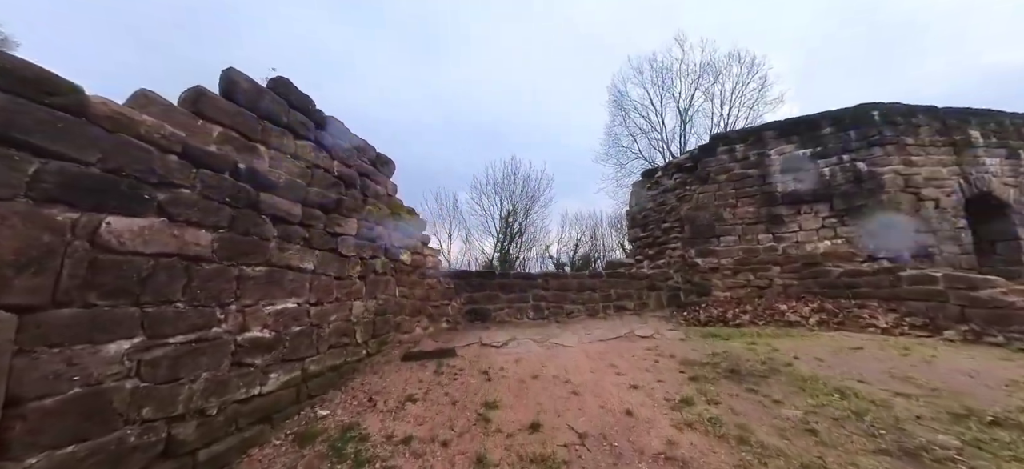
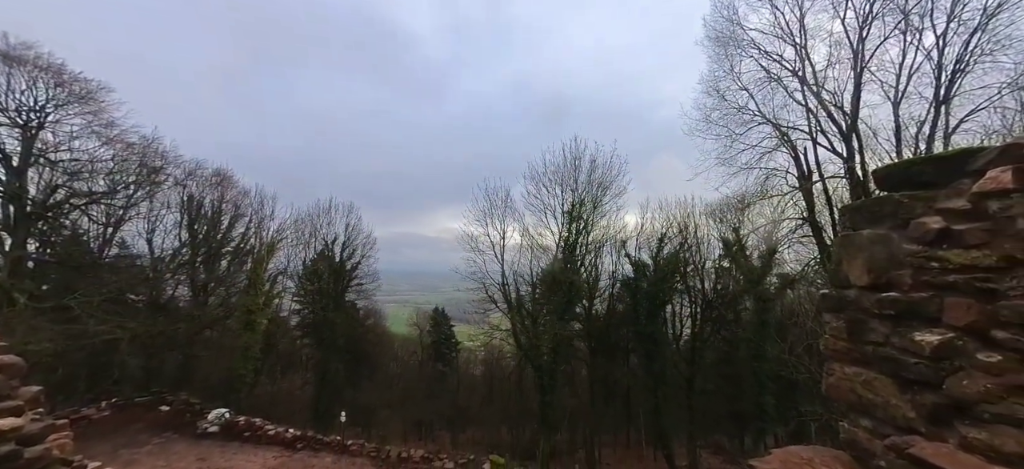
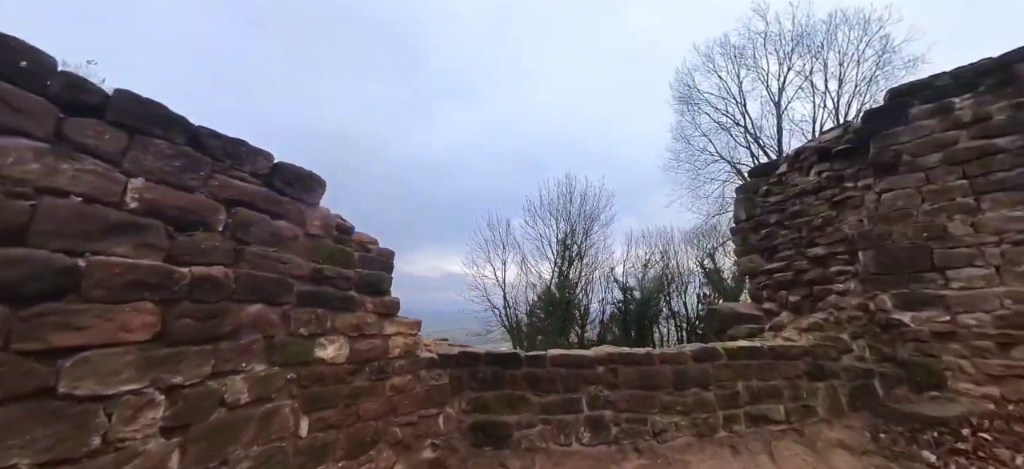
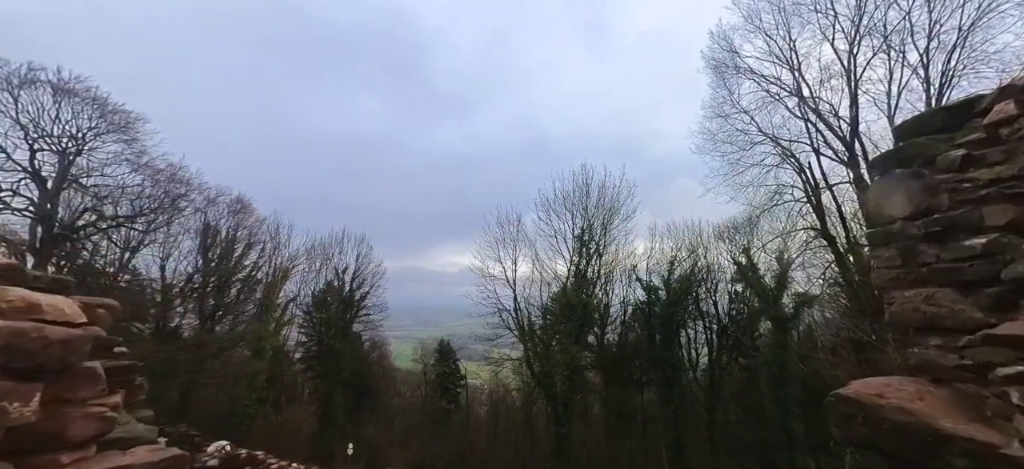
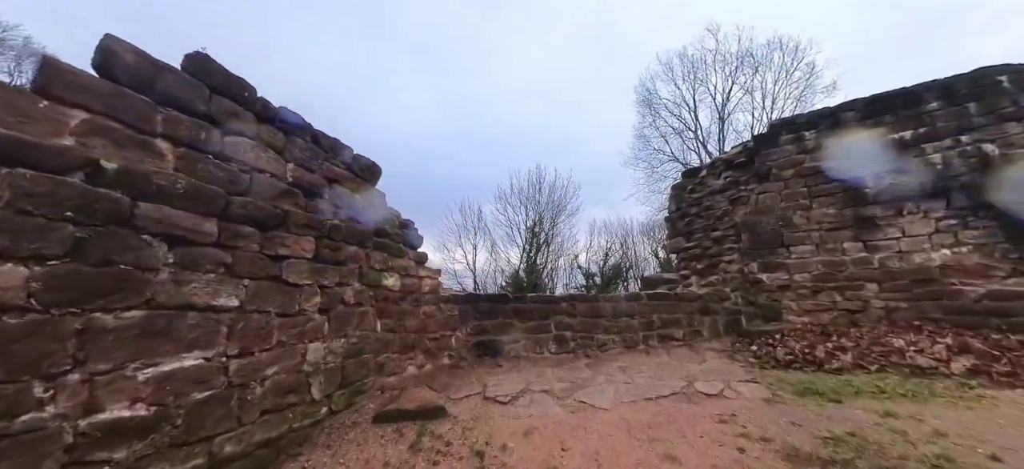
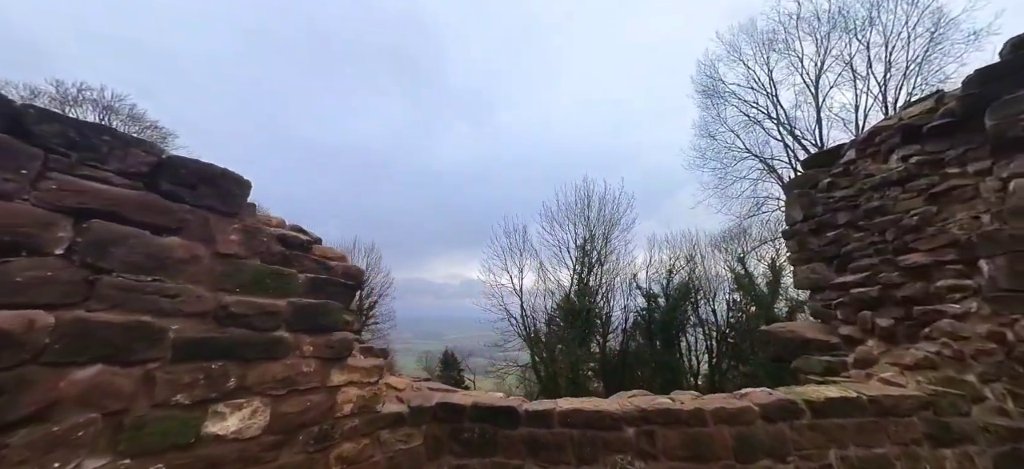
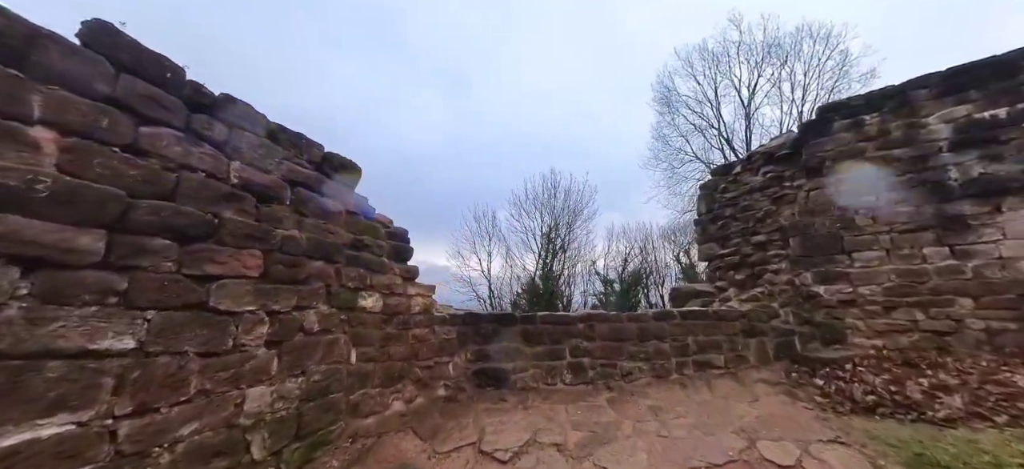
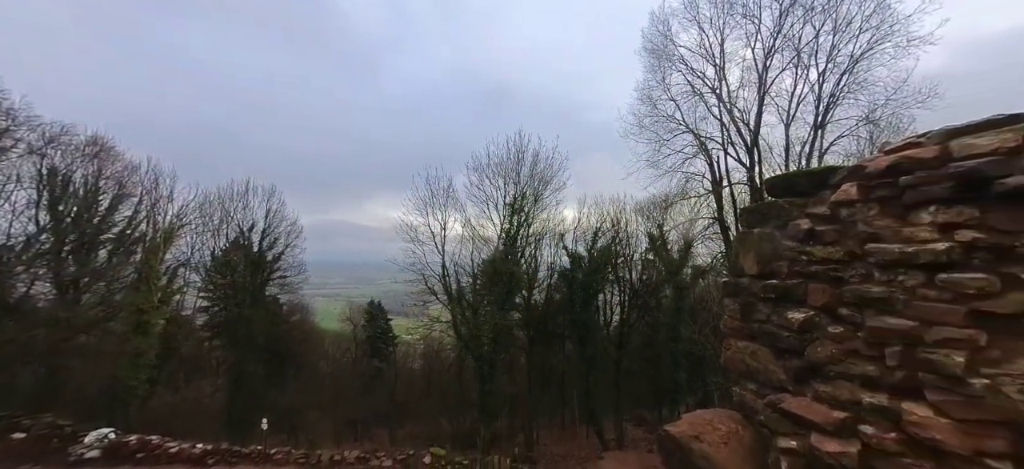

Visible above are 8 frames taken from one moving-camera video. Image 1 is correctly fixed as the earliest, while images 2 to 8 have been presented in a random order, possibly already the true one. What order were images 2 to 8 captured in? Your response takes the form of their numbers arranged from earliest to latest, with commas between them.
5, 7, 3, 6, 4, 2, 8
